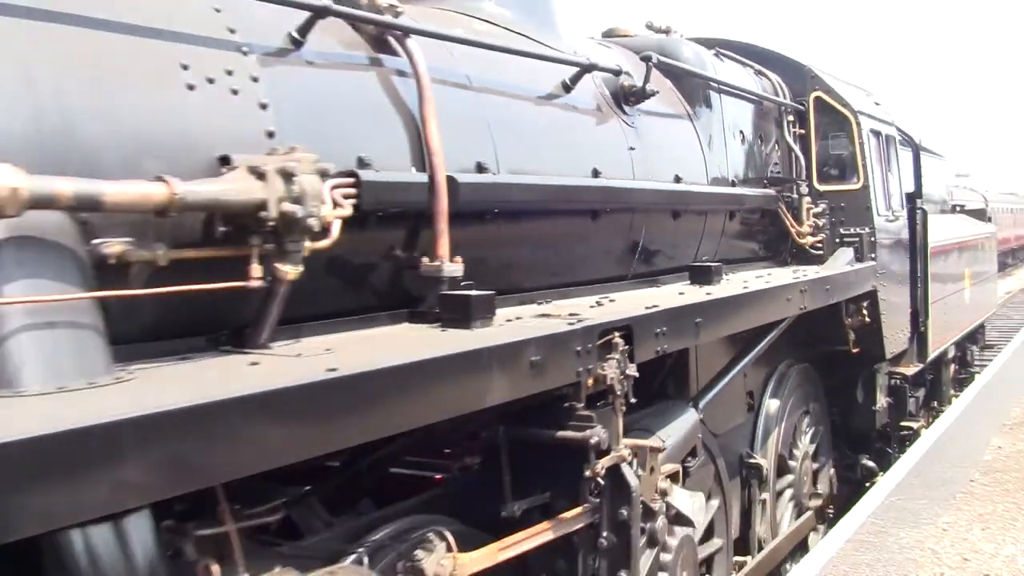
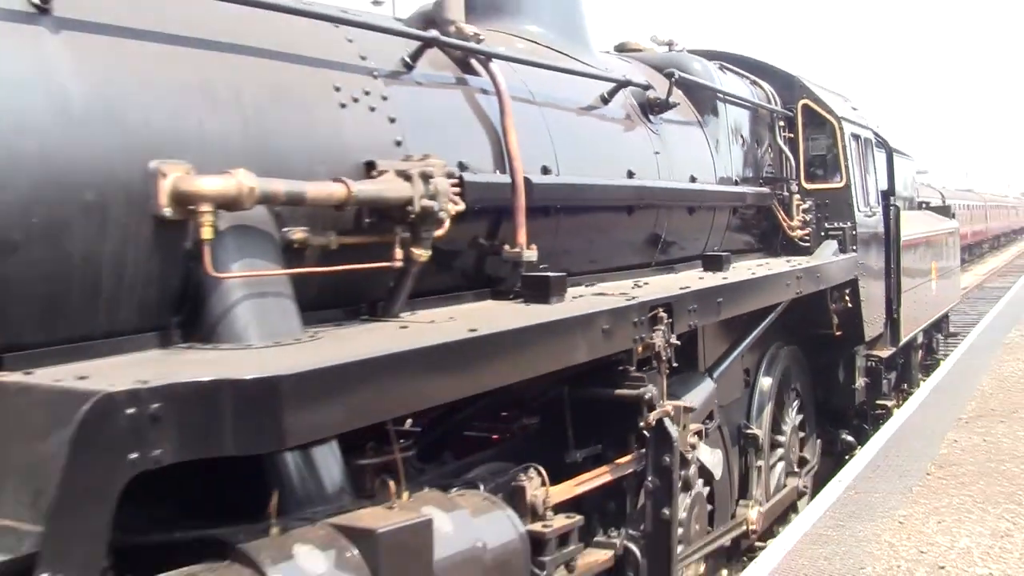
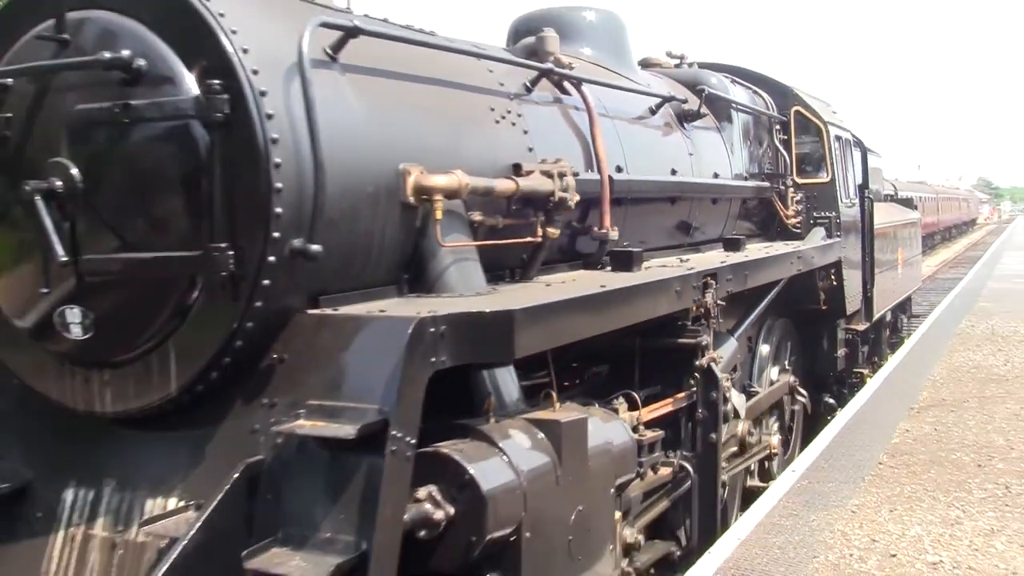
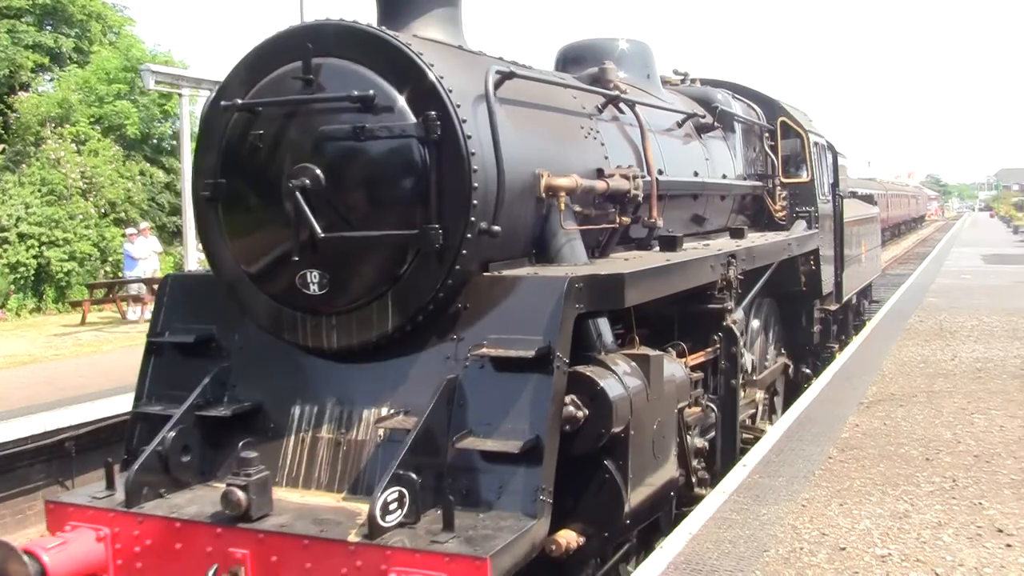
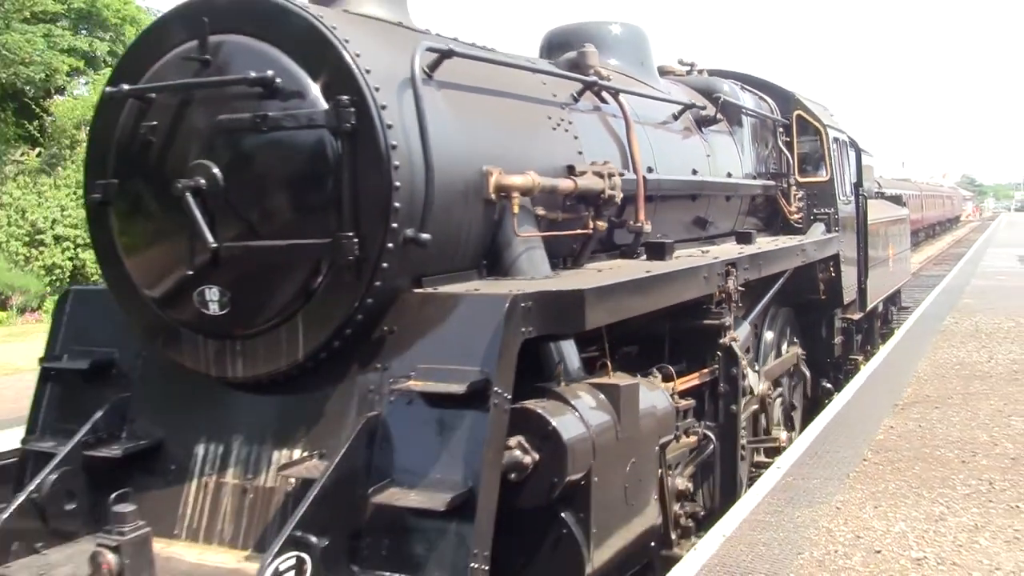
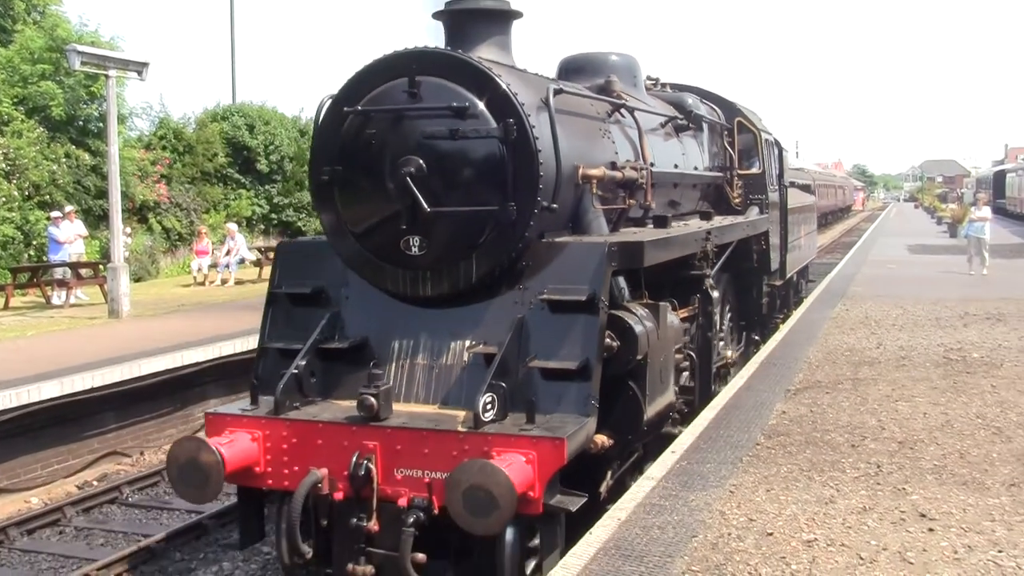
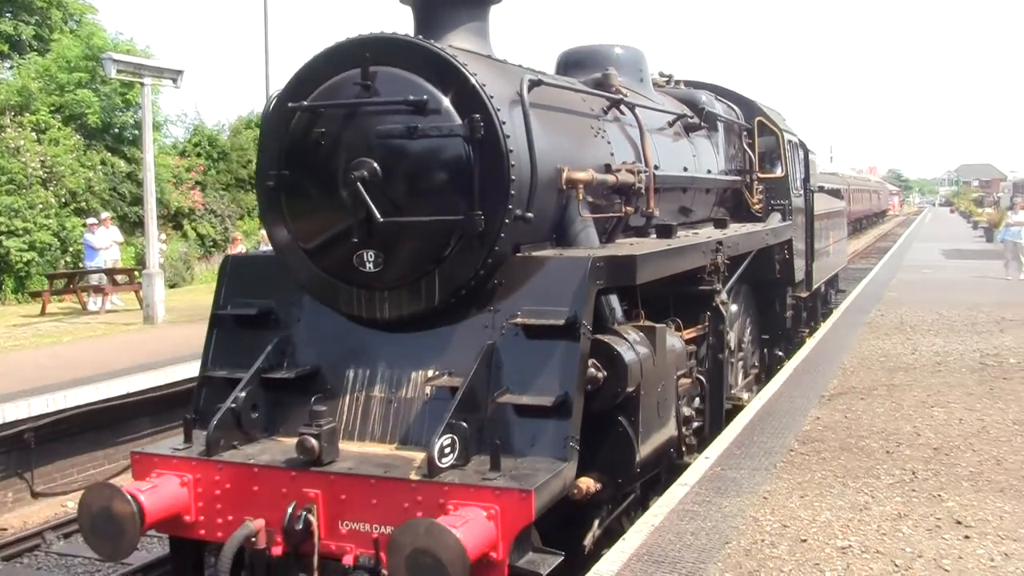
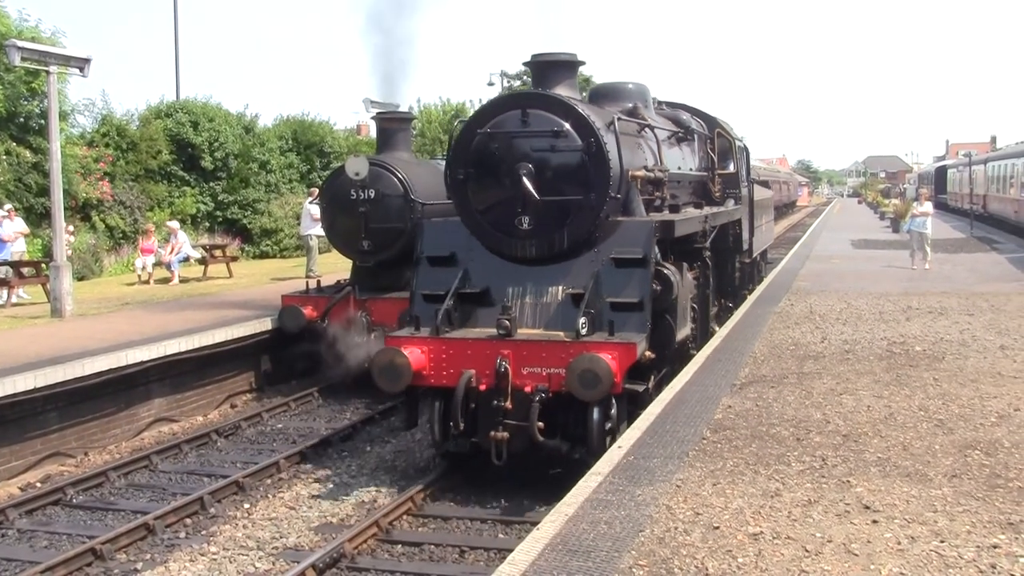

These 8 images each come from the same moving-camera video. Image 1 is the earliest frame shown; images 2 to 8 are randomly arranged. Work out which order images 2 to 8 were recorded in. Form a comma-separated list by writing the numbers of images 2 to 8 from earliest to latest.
2, 3, 5, 4, 7, 6, 8
